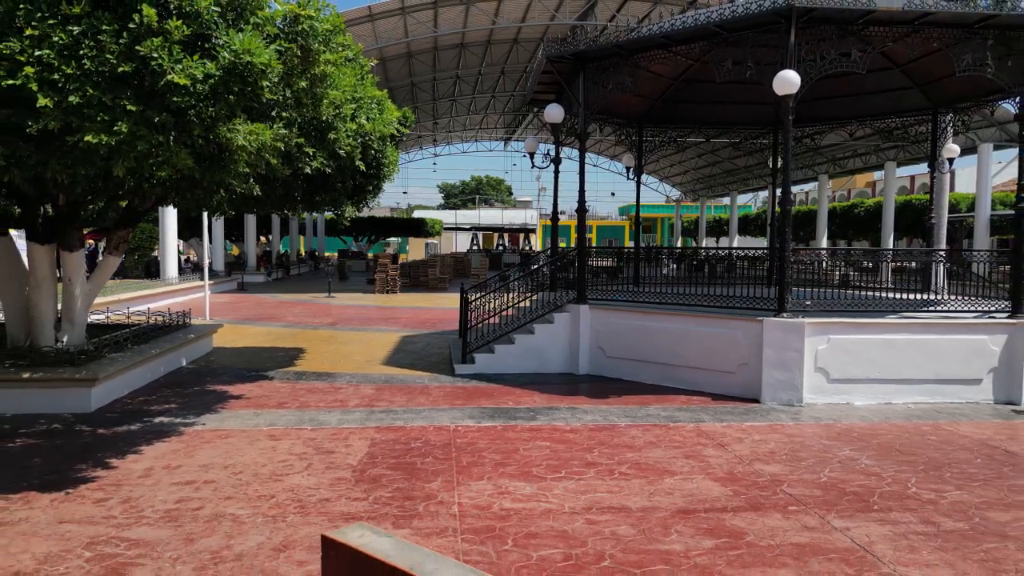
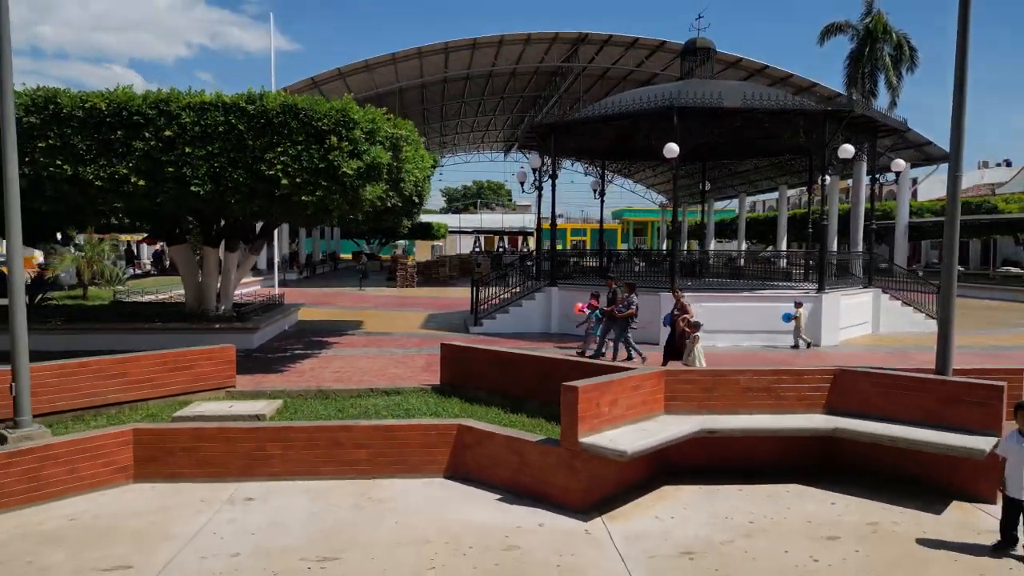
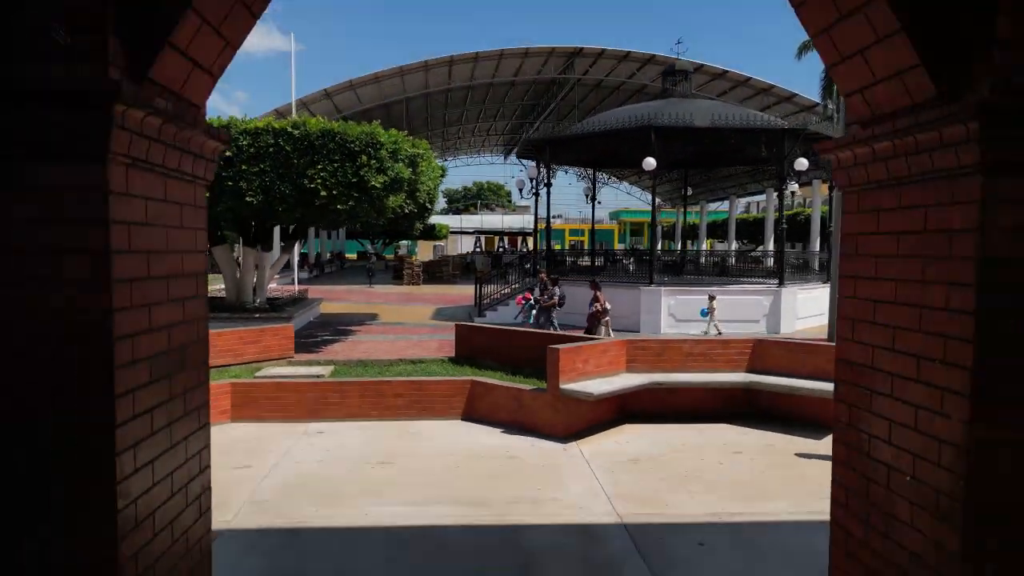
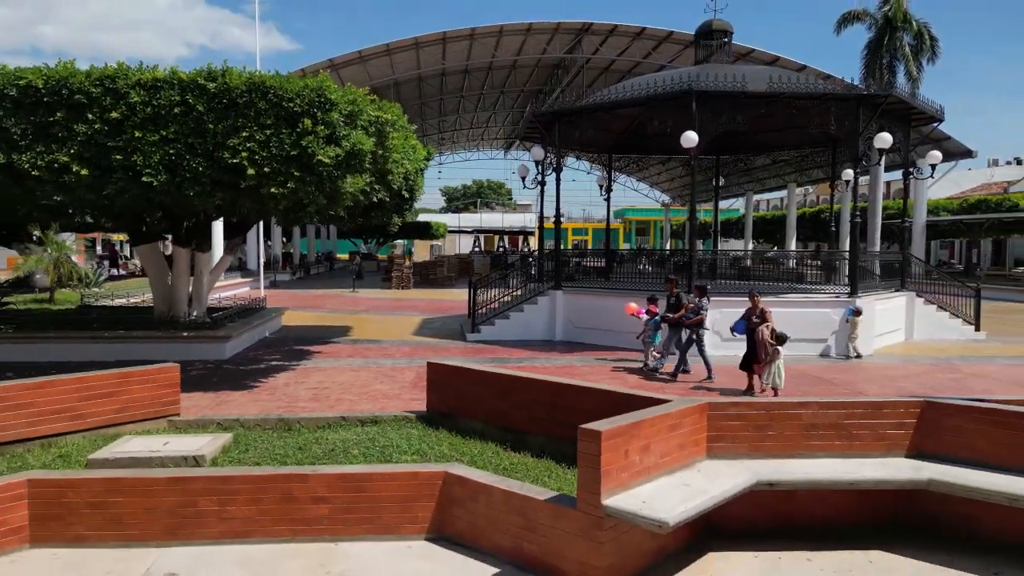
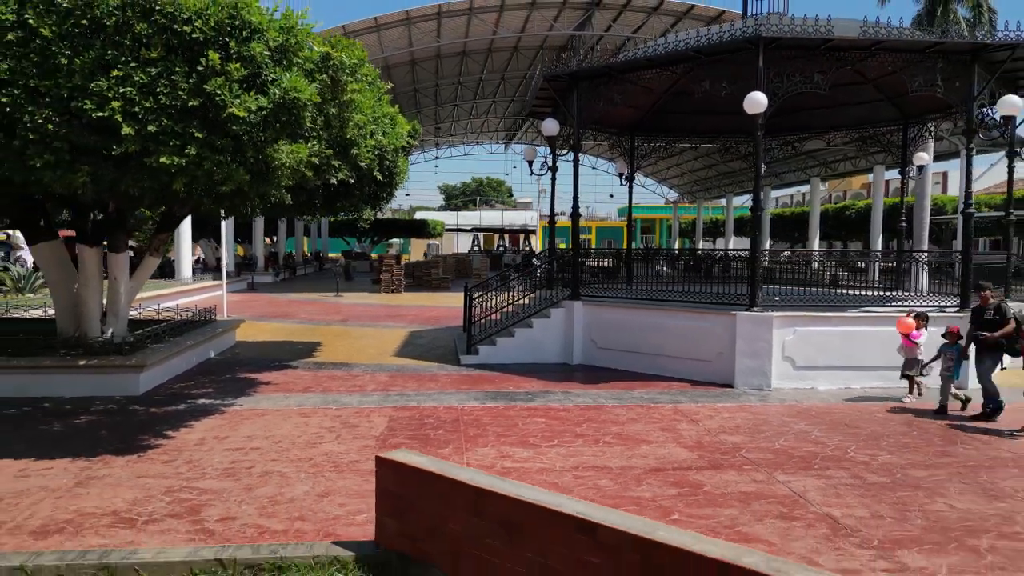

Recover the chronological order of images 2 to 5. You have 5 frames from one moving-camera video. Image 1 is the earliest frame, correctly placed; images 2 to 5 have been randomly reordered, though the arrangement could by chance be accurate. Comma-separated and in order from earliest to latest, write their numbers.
5, 4, 2, 3
